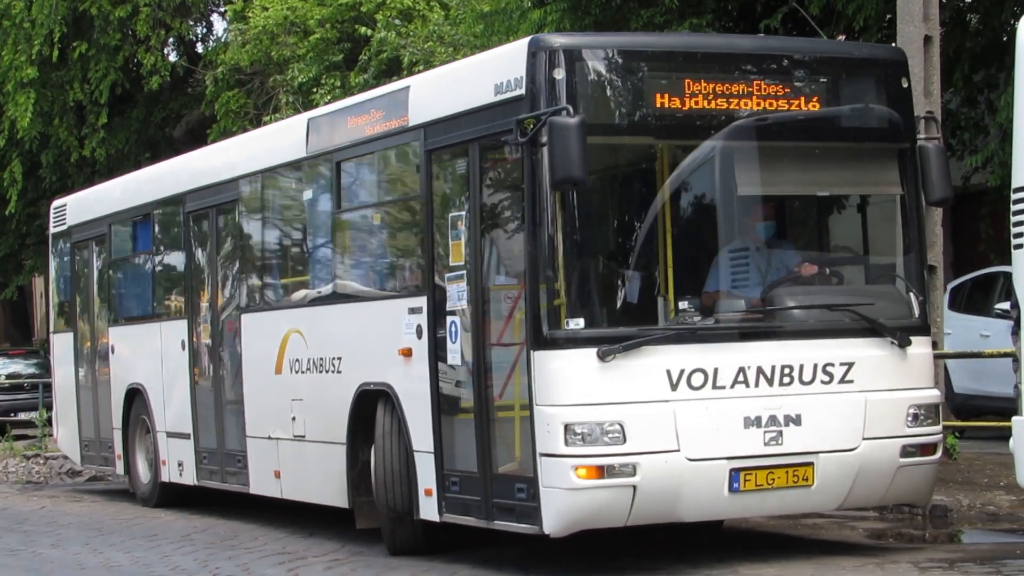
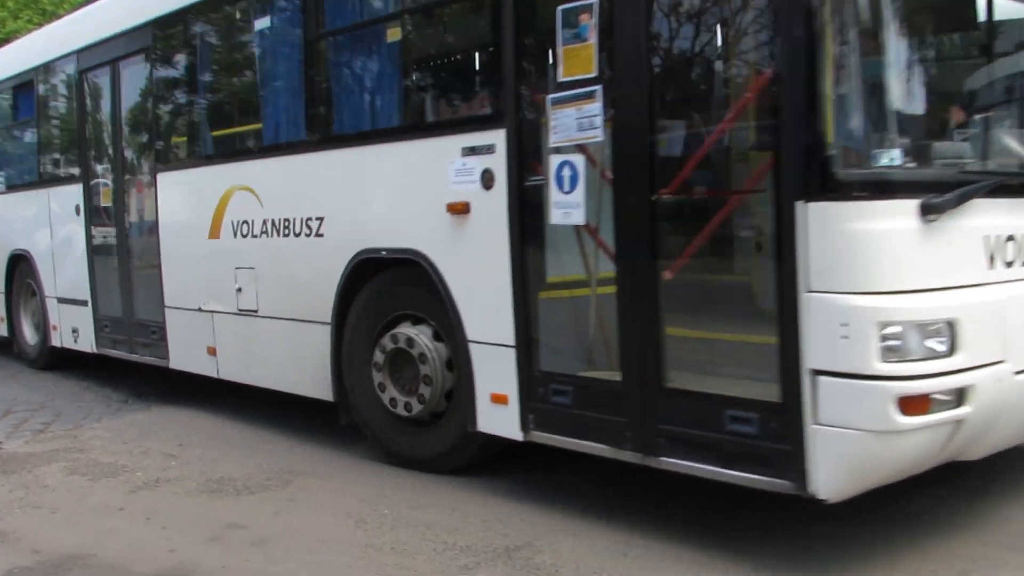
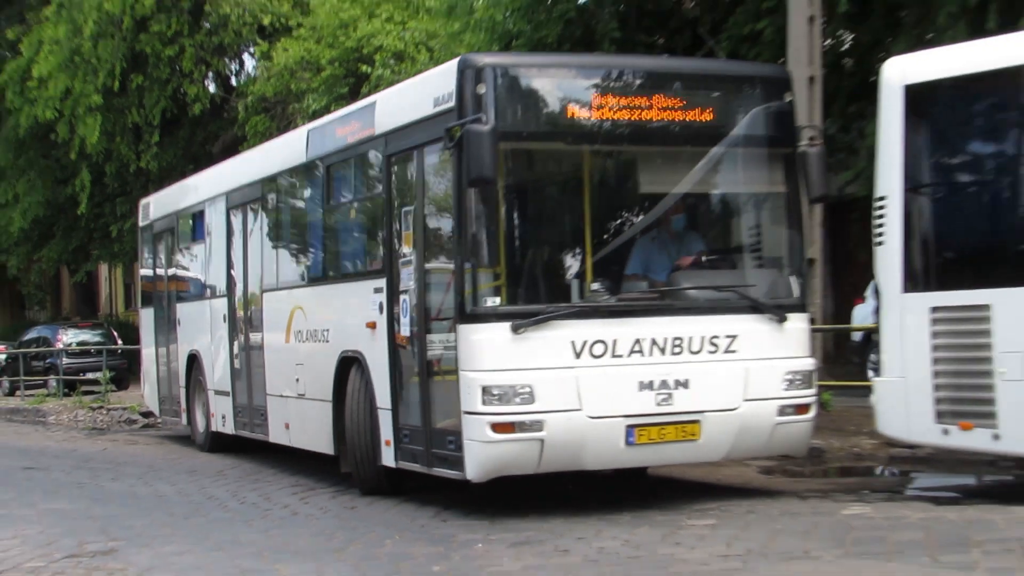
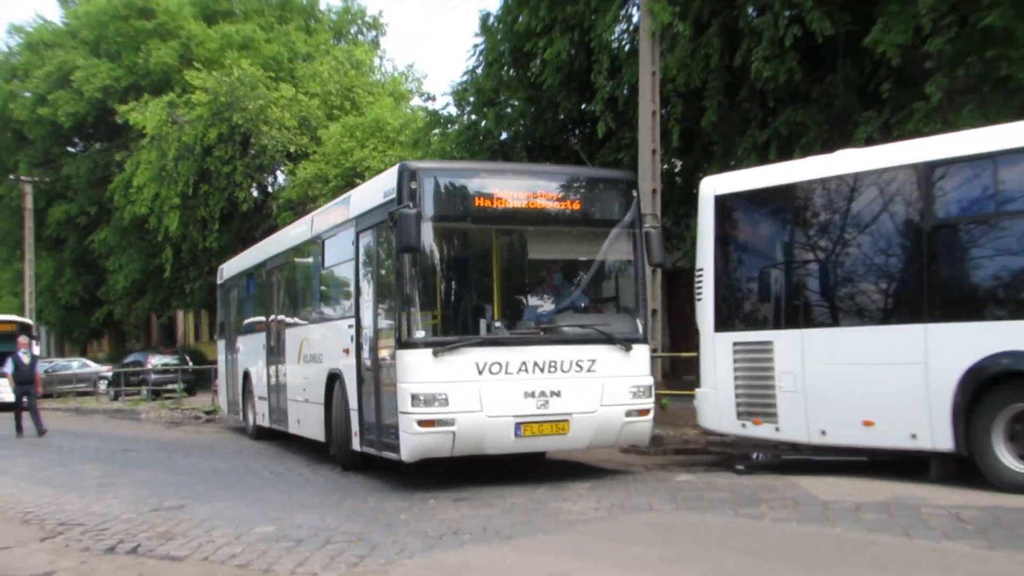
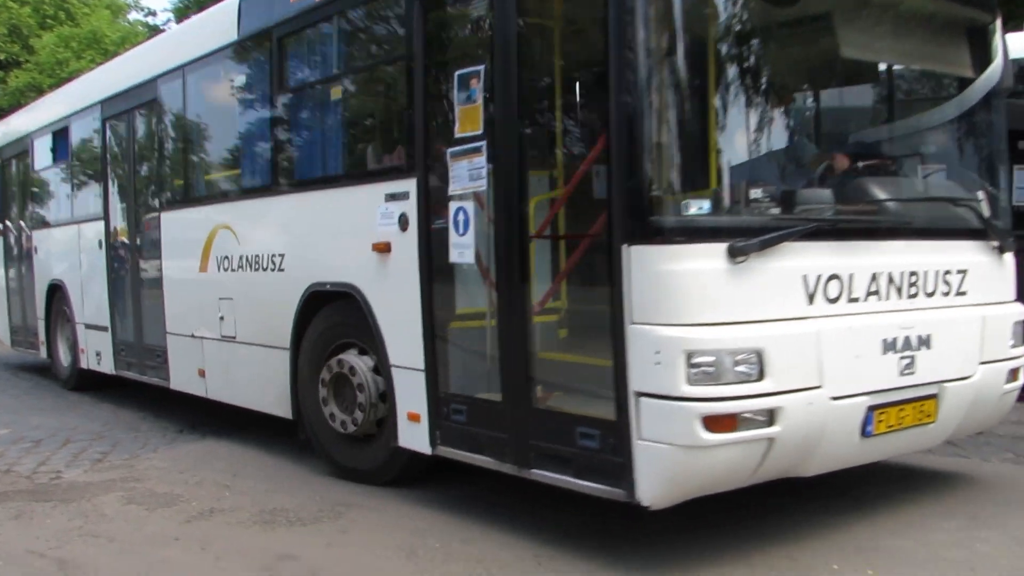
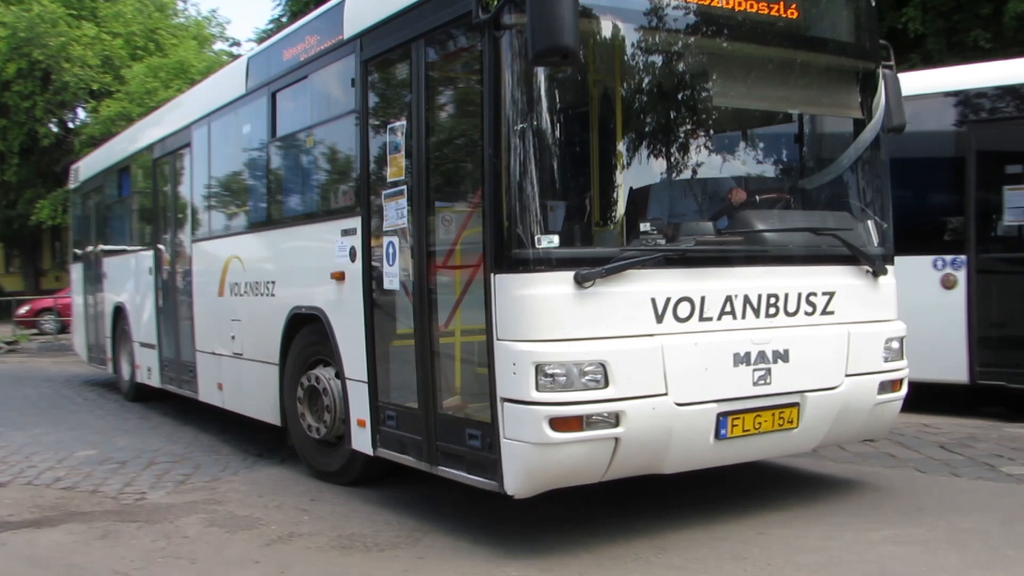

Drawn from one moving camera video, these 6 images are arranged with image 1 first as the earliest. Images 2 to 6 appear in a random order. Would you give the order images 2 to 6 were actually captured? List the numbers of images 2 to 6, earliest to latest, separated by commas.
3, 4, 6, 5, 2
